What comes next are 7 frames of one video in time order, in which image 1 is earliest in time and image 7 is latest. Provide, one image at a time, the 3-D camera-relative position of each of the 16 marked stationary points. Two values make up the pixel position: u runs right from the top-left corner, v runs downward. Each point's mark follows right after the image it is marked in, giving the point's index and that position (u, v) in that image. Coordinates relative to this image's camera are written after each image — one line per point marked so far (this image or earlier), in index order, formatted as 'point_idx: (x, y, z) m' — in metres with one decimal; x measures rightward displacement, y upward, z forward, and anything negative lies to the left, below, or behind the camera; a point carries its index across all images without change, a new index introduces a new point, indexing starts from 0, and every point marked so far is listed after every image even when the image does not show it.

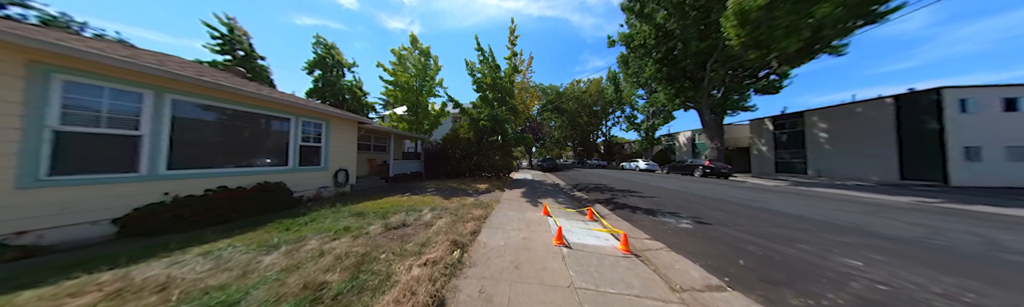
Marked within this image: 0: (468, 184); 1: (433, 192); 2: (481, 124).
0: (-2.6, -1.8, +10.1) m
1: (-3.6, -1.8, +7.8) m
2: (-2.2, +2.1, +11.9) m
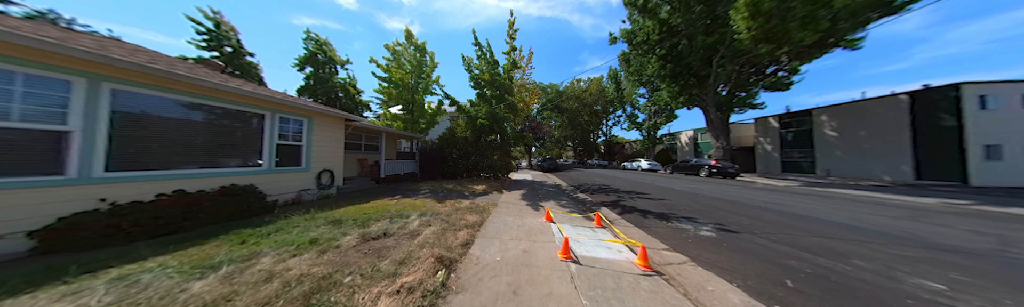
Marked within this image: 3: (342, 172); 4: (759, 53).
0: (-2.7, -1.8, +9.6) m
1: (-3.6, -1.8, +7.3) m
2: (-2.3, +2.1, +11.4) m
3: (-7.1, -0.8, +7.0) m
4: (+15.6, +6.3, +10.6) m
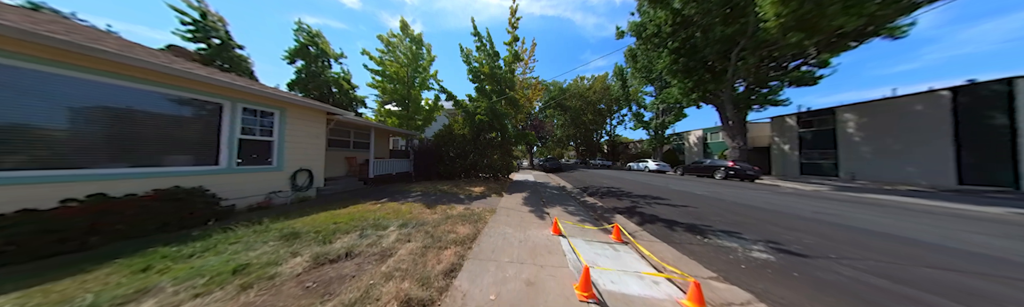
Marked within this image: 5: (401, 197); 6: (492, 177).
0: (-2.6, -1.7, +8.8) m
1: (-3.6, -1.7, +6.5) m
2: (-2.2, +2.2, +10.6) m
3: (-7.1, -0.7, +6.3) m
4: (+15.7, +6.3, +9.6) m
5: (-4.3, -1.7, +6.5) m
6: (-1.4, -1.6, +11.5) m
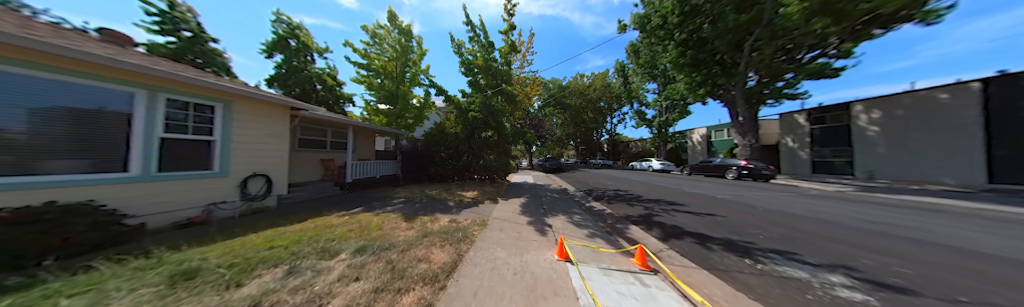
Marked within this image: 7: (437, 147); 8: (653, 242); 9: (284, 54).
0: (-2.8, -1.7, +7.9) m
1: (-3.7, -1.7, +5.6) m
2: (-2.4, +2.2, +9.7) m
3: (-7.2, -0.7, +5.3) m
4: (+15.5, +6.4, +8.8) m
5: (-4.5, -1.7, +5.6) m
6: (-1.6, -1.6, +10.6) m
7: (-4.5, +0.4, +9.9) m
8: (+3.1, -1.9, +3.8) m
9: (-16.1, +7.1, +11.9) m
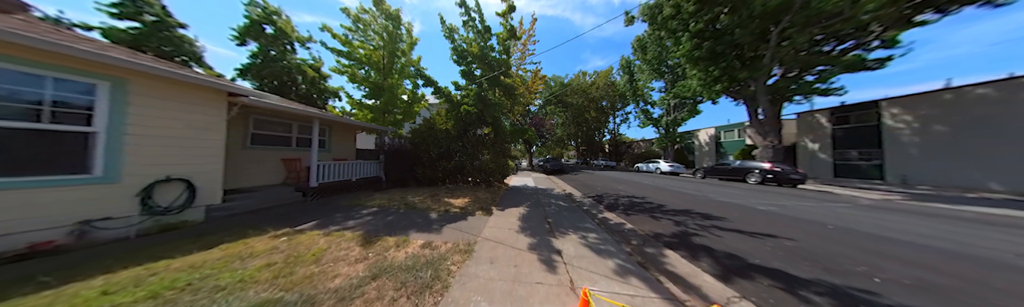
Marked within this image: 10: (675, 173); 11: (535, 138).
0: (-2.9, -1.7, +6.8) m
1: (-3.8, -1.7, +4.5) m
2: (-2.4, +2.2, +8.6) m
3: (-7.3, -0.7, +4.2) m
4: (+15.5, +6.3, +7.7) m
5: (-4.5, -1.7, +4.5) m
6: (-1.7, -1.6, +9.4) m
7: (-4.5, +0.4, +8.8) m
8: (+3.0, -2.0, +2.6) m
9: (-16.1, +7.2, +10.8) m
10: (+18.0, -2.1, +18.6) m
11: (+1.3, +0.9, +9.5) m
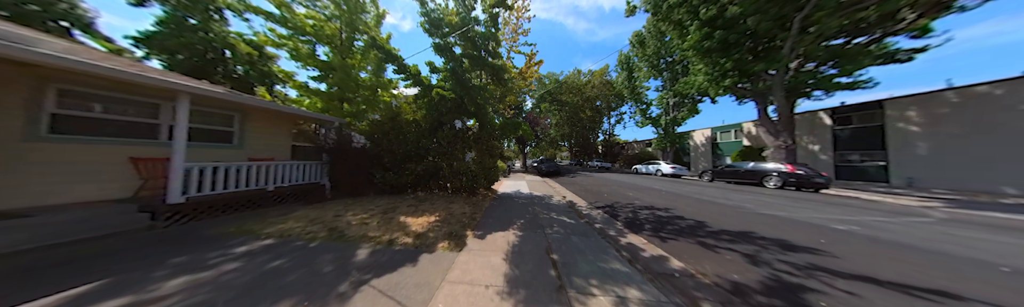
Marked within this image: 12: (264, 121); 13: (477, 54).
0: (-3.3, -1.7, +4.8) m
1: (-4.1, -1.6, +2.4) m
2: (-2.9, +2.2, +6.6) m
3: (-7.6, -0.6, +2.0) m
4: (+15.0, +6.3, +6.6) m
5: (-4.8, -1.6, +2.4) m
6: (-2.2, -1.6, +7.5) m
7: (-5.0, +0.5, +6.7) m
8: (+2.8, -1.9, +0.9) m
9: (-16.7, +7.3, +8.2) m
10: (+17.1, -2.2, +17.6) m
11: (+0.8, +0.9, +7.7) m
12: (-8.8, +1.2, +6.0) m
13: (-1.5, +4.1, +6.8) m
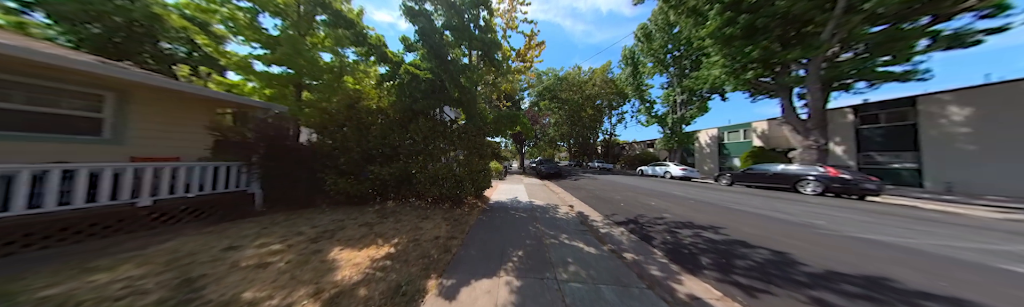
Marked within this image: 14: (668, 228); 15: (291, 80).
0: (-3.4, -1.6, +3.2) m
1: (-4.2, -1.6, +0.9) m
2: (-3.0, +2.3, +5.1) m
3: (-7.7, -0.5, +0.4) m
4: (+14.9, +6.2, +5.4) m
5: (-4.9, -1.6, +0.8) m
6: (-2.3, -1.5, +5.9) m
7: (-5.2, +0.5, +5.1) m
8: (+2.7, -1.9, -0.6) m
9: (-16.8, +7.4, +6.4) m
10: (+16.7, -2.3, +16.4) m
11: (+0.6, +0.9, +6.2) m
12: (-8.9, +1.2, +4.4) m
13: (-1.6, +4.1, +5.3) m
14: (+4.1, -1.9, +4.4) m
15: (-8.6, +2.9, +6.4) m
